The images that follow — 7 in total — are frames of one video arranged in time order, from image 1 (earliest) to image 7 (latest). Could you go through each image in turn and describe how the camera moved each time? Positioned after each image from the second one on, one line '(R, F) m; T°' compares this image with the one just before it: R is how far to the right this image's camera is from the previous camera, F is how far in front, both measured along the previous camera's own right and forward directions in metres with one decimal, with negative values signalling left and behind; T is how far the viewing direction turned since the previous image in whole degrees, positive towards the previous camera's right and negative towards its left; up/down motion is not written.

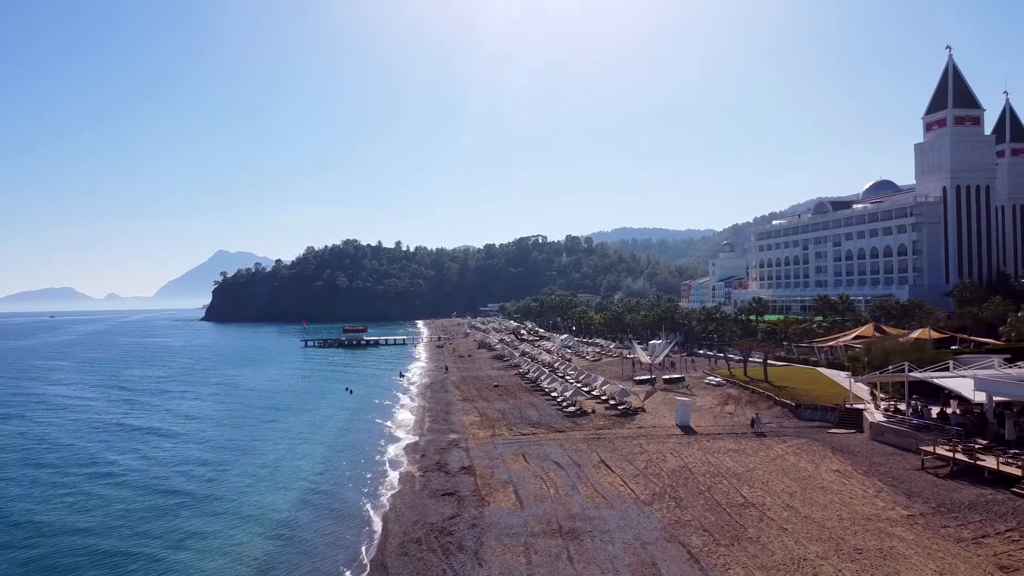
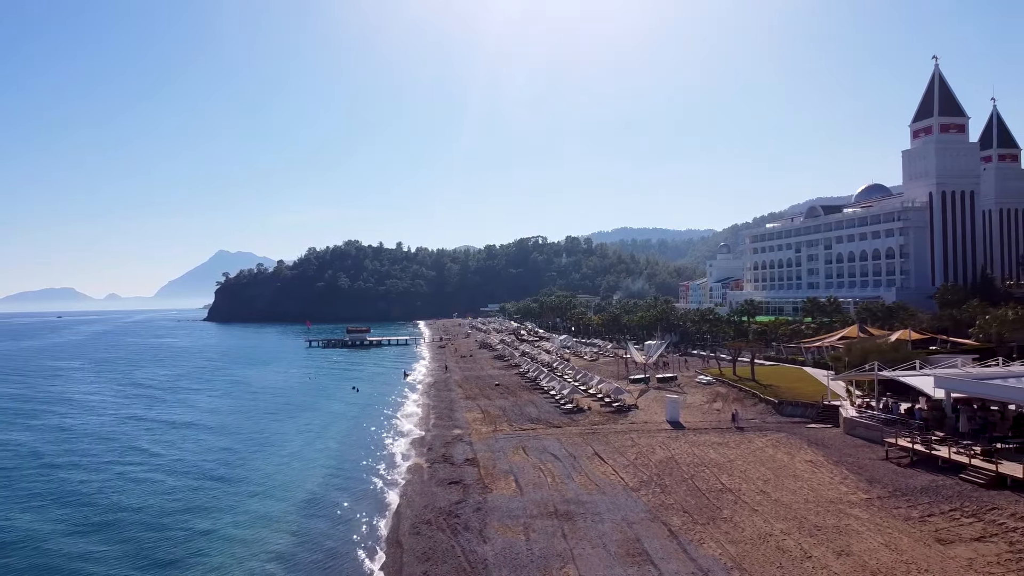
(0.0, -2.4) m; 0°
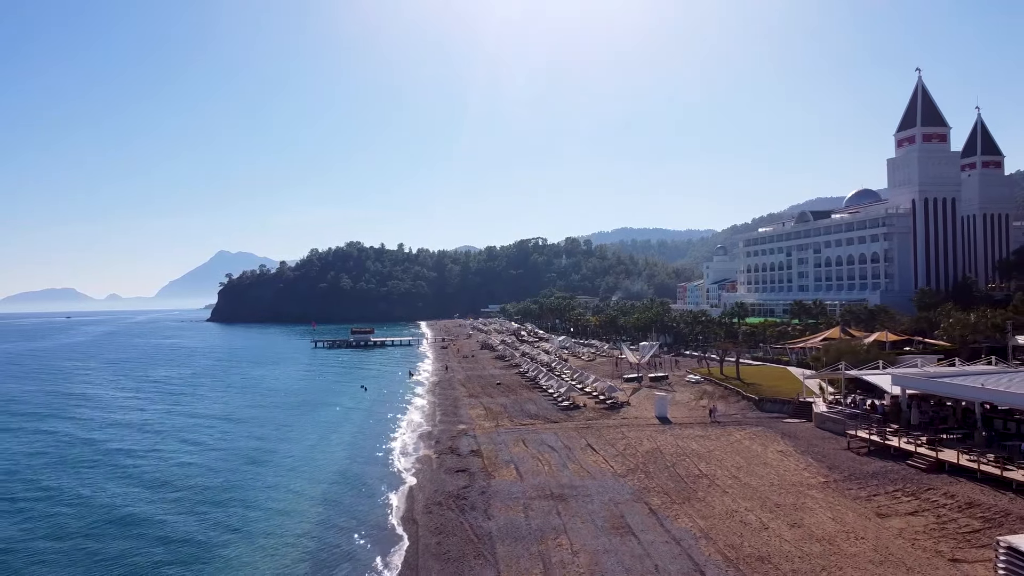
(0.0, -3.2) m; 0°
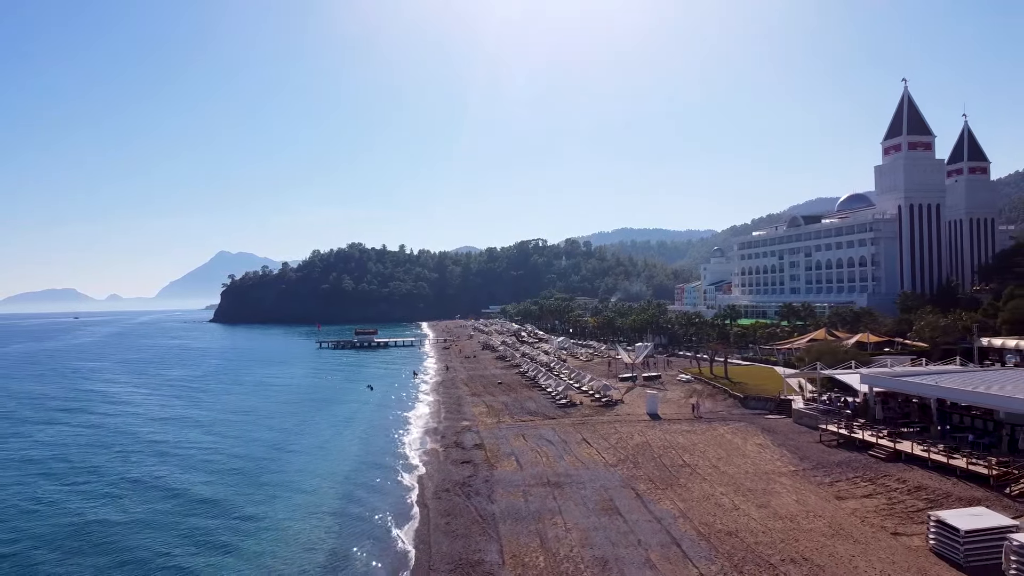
(0.0, -2.9) m; 0°
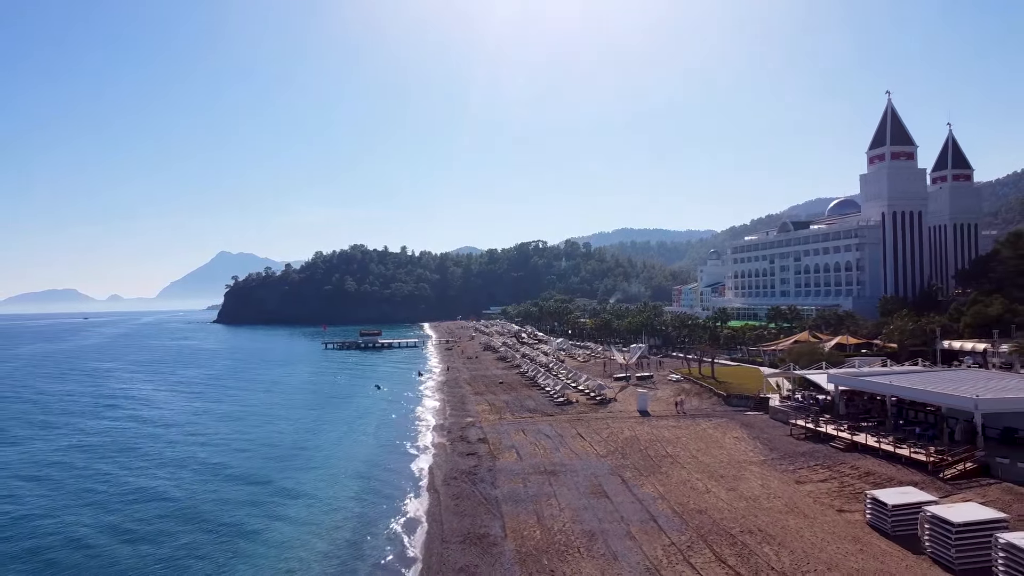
(0.0, -3.6) m; 0°
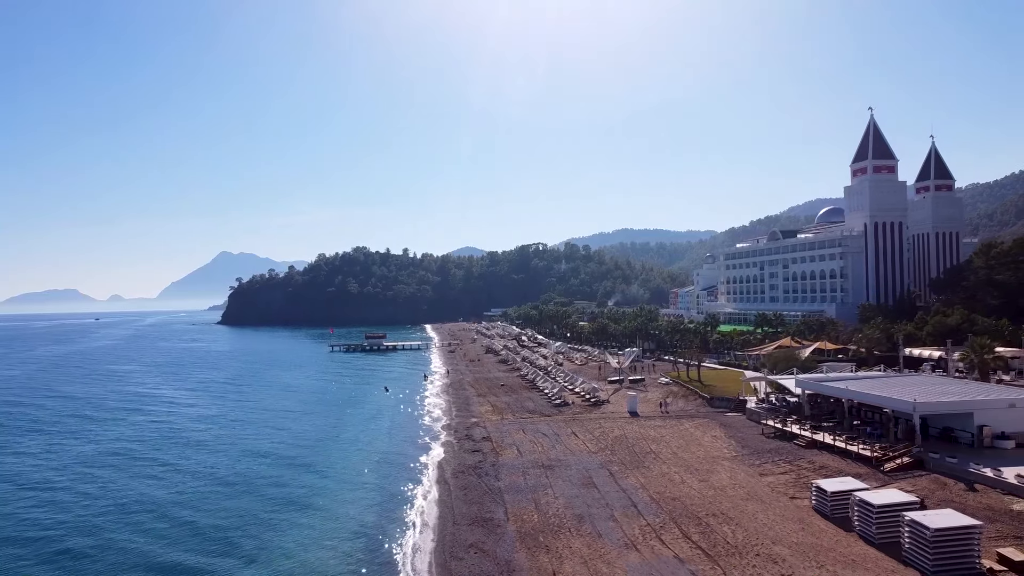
(0.0, -4.4) m; 0°
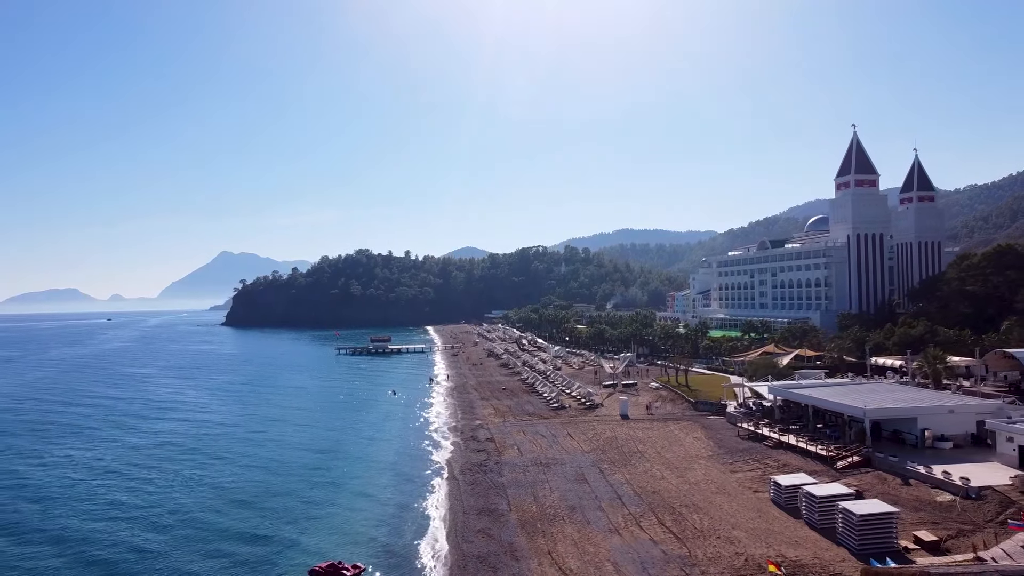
(-0.1, -4.7) m; 0°
